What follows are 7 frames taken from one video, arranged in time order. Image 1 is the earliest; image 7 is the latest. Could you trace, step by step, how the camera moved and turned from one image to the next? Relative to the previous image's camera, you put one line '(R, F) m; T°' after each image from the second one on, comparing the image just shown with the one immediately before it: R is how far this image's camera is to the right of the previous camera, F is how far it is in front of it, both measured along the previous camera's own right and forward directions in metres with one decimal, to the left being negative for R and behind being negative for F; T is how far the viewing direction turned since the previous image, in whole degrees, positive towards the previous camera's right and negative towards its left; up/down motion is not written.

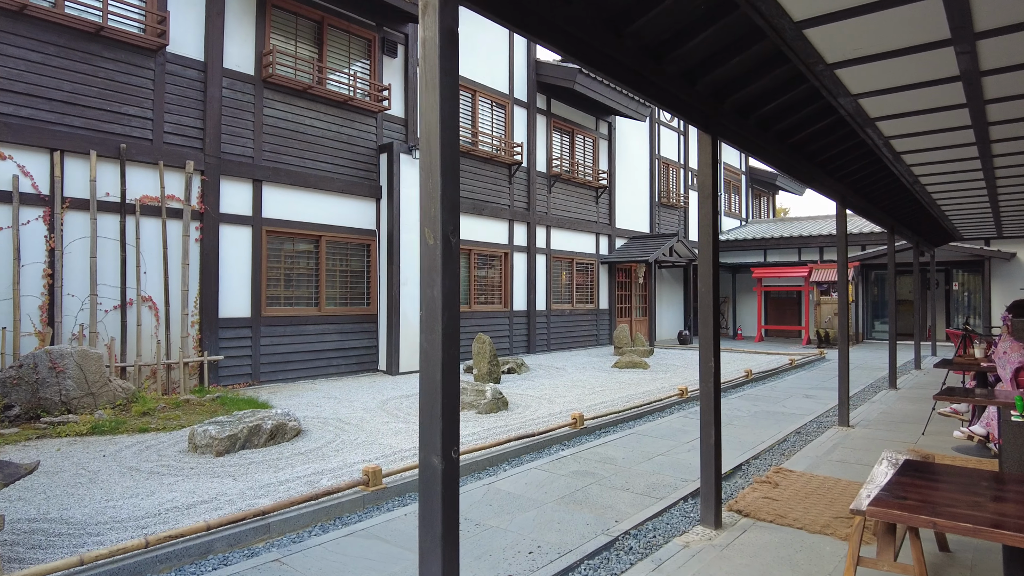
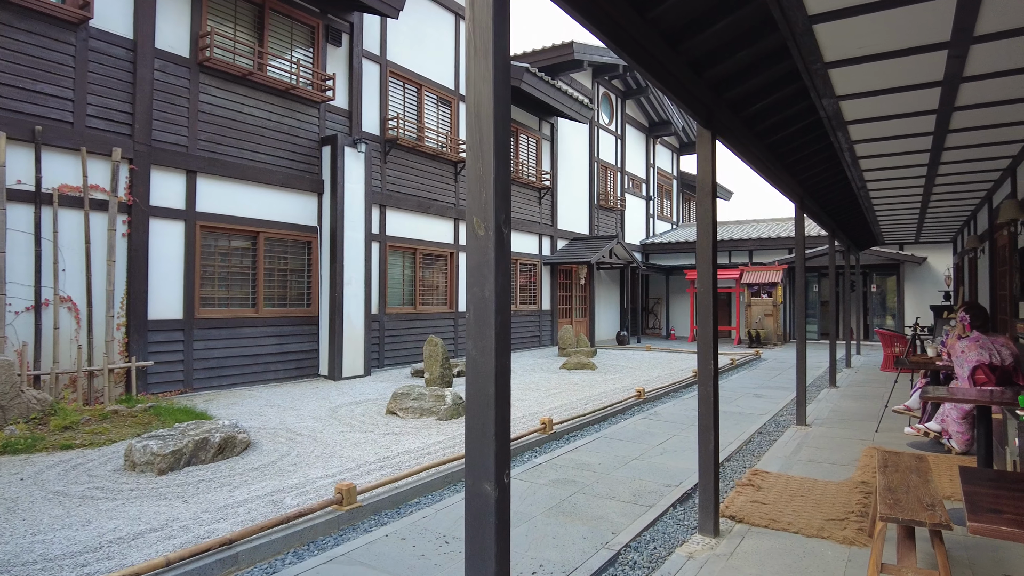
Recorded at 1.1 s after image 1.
(-0.3, +0.2) m; +7°
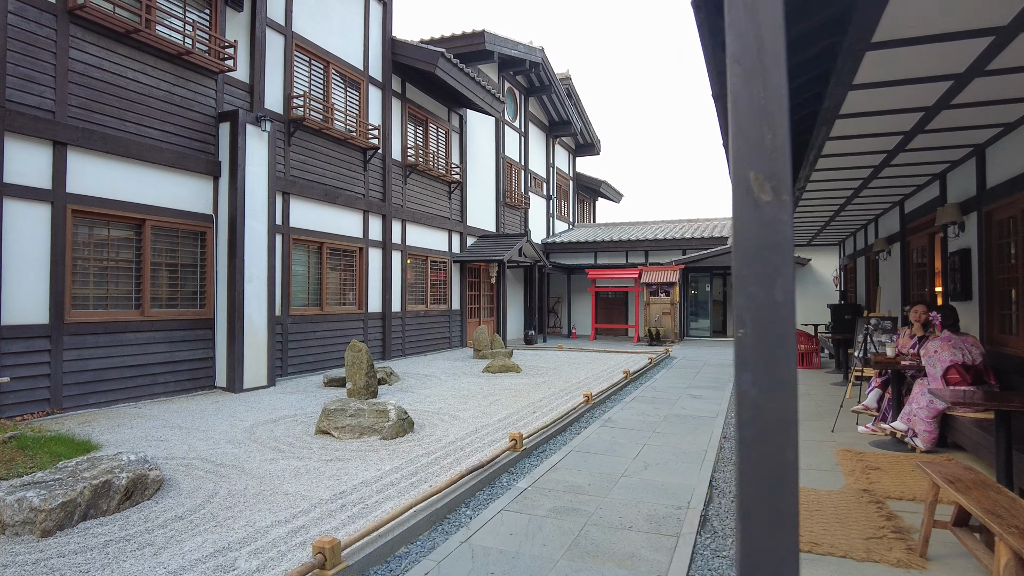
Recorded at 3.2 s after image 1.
(-0.6, +0.5) m; +12°
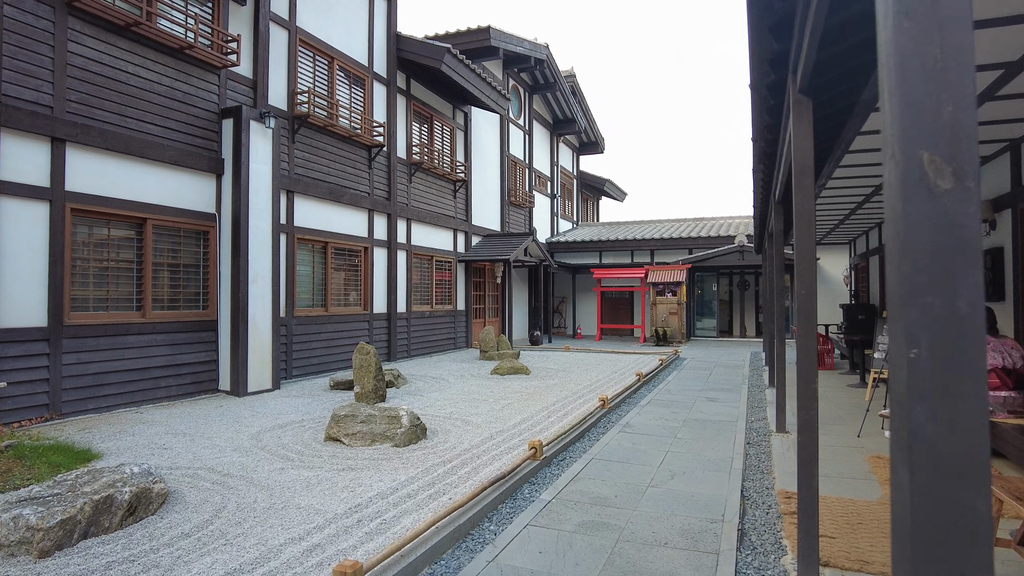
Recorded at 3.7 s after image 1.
(-0.1, +0.2) m; 0°
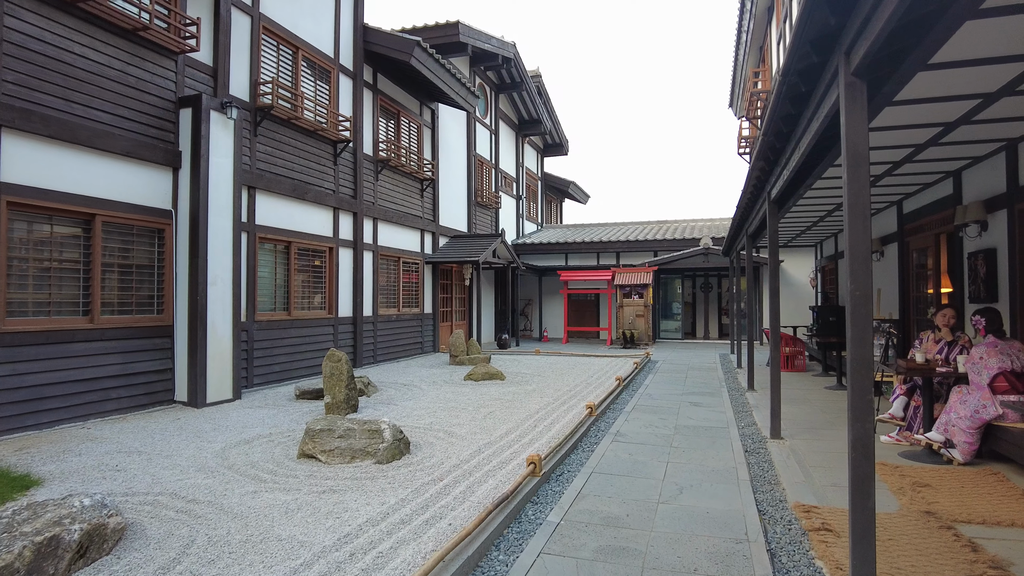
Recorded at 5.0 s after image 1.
(-0.3, +0.3) m; +4°
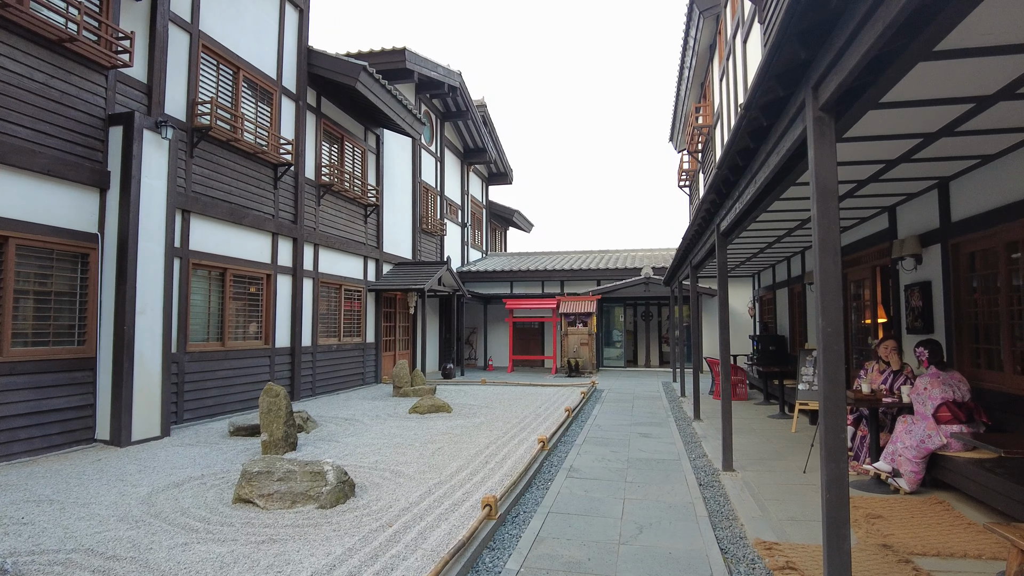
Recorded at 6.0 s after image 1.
(-0.1, +0.1) m; +6°
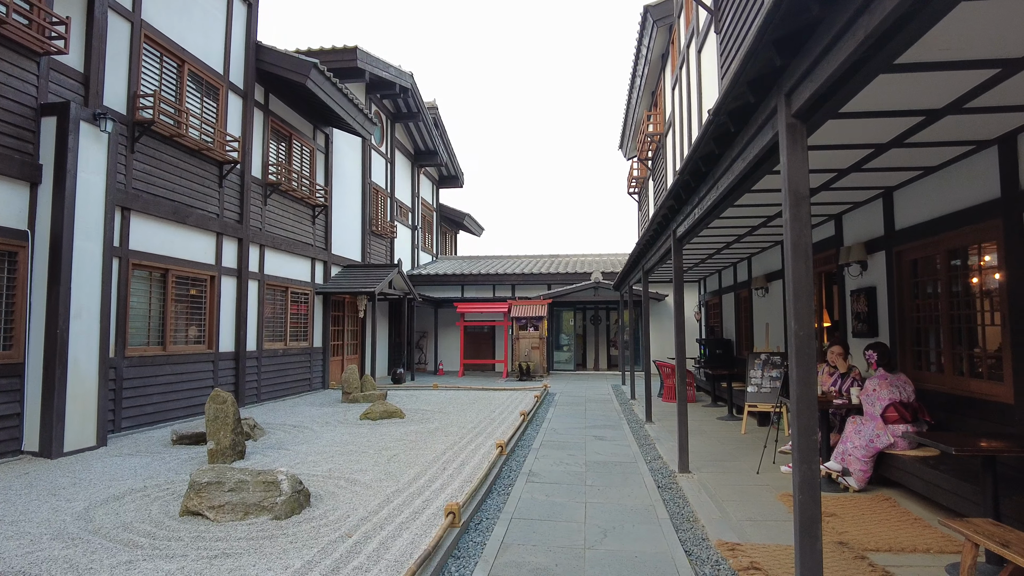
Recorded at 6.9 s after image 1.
(-0.1, 0.0) m; +5°
